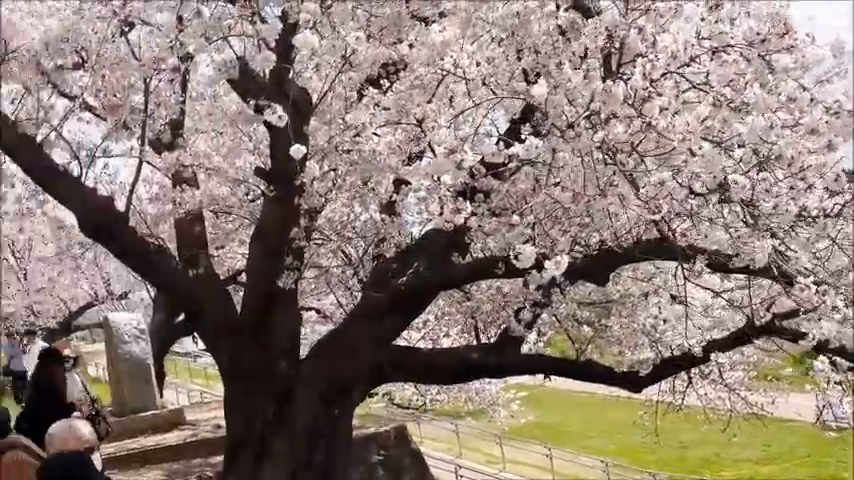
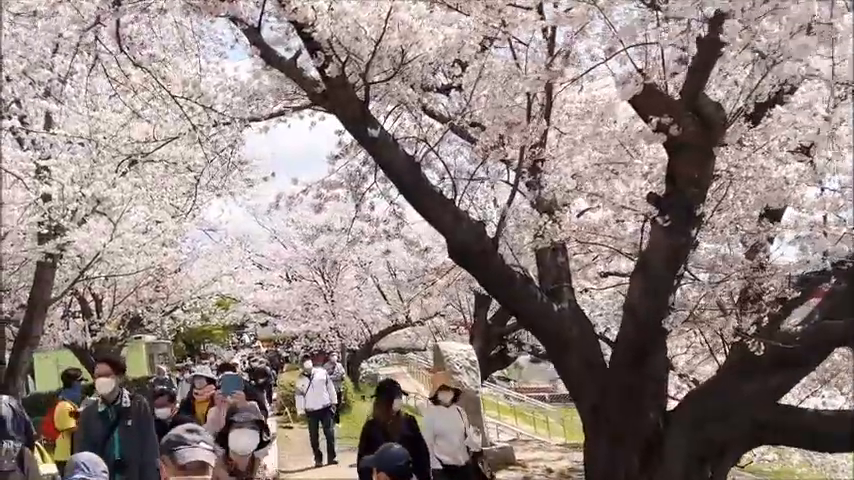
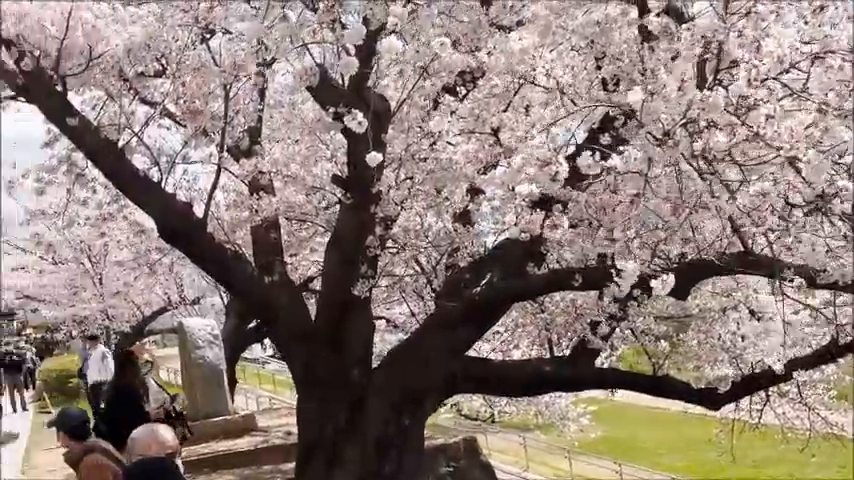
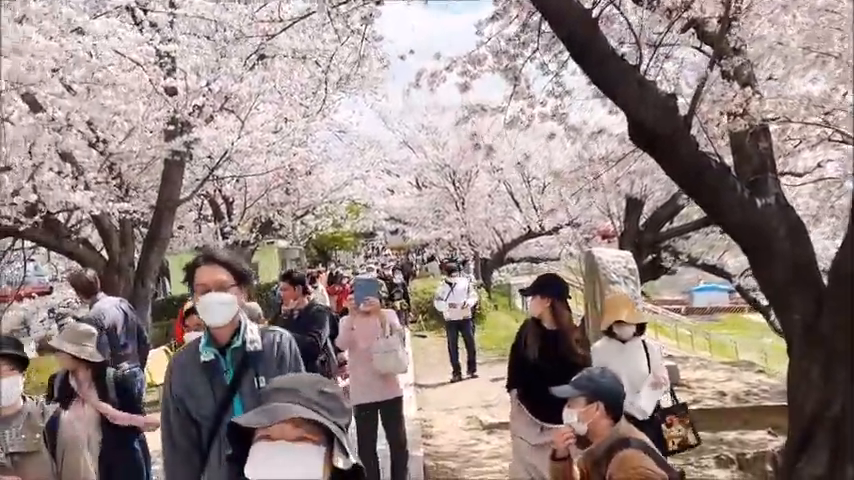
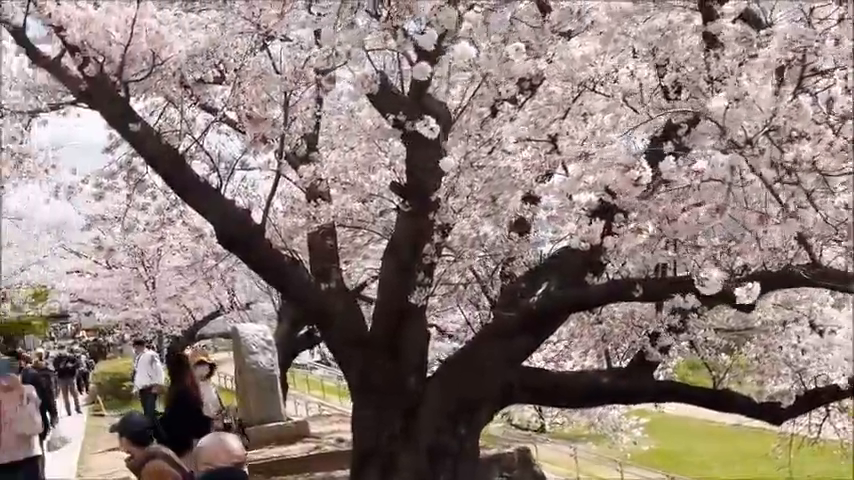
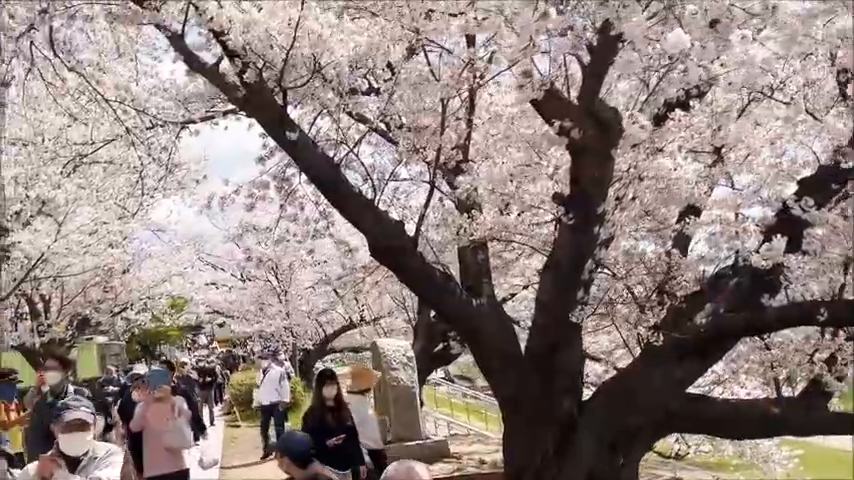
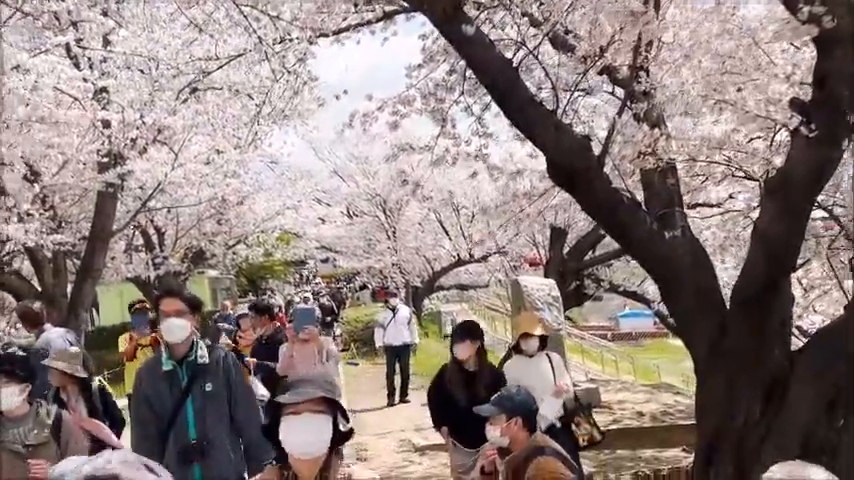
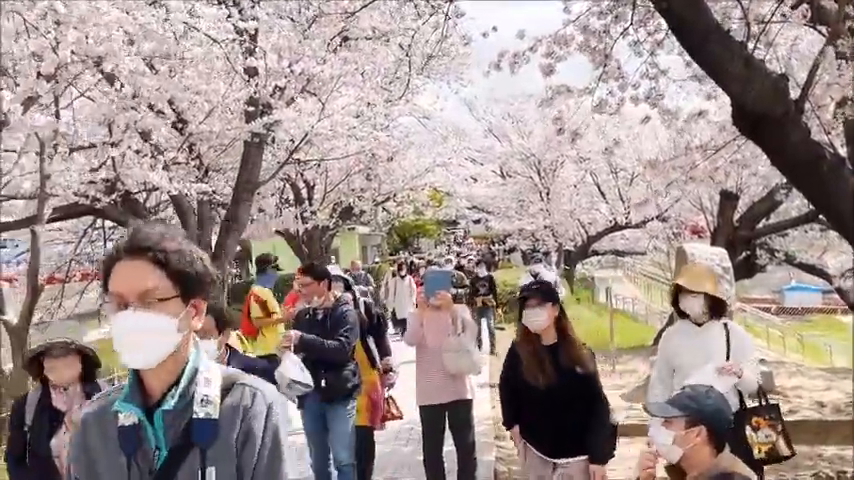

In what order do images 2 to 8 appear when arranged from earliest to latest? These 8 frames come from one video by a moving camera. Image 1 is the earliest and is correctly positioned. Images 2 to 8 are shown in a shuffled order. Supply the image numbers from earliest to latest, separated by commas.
3, 5, 6, 2, 7, 4, 8
